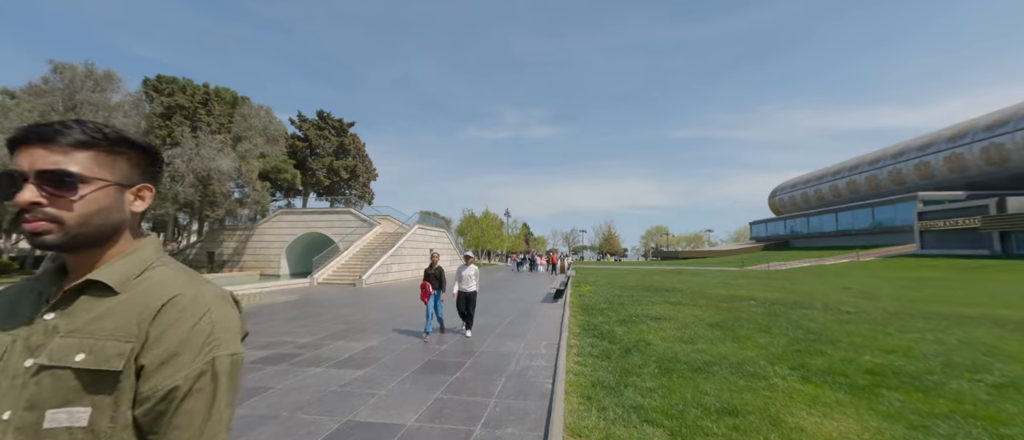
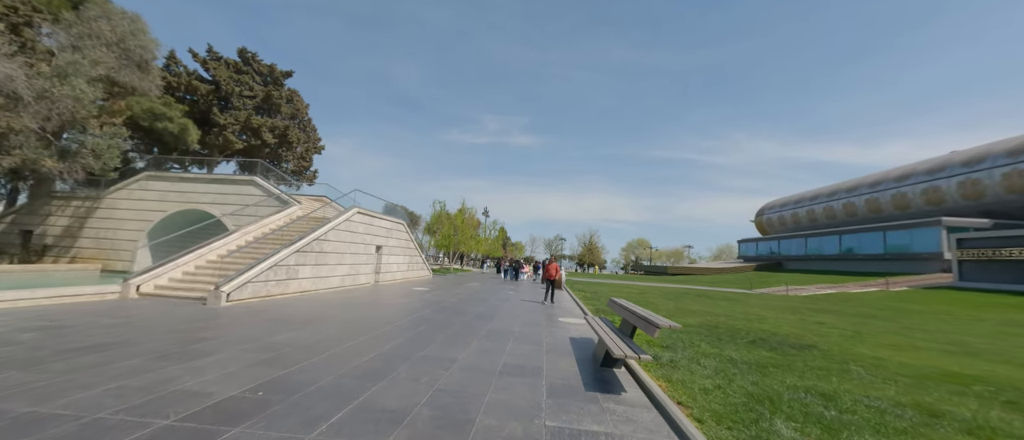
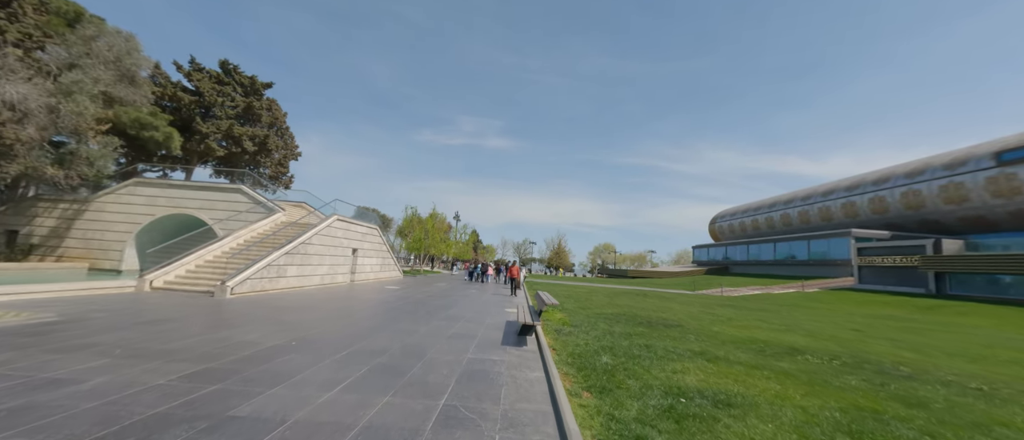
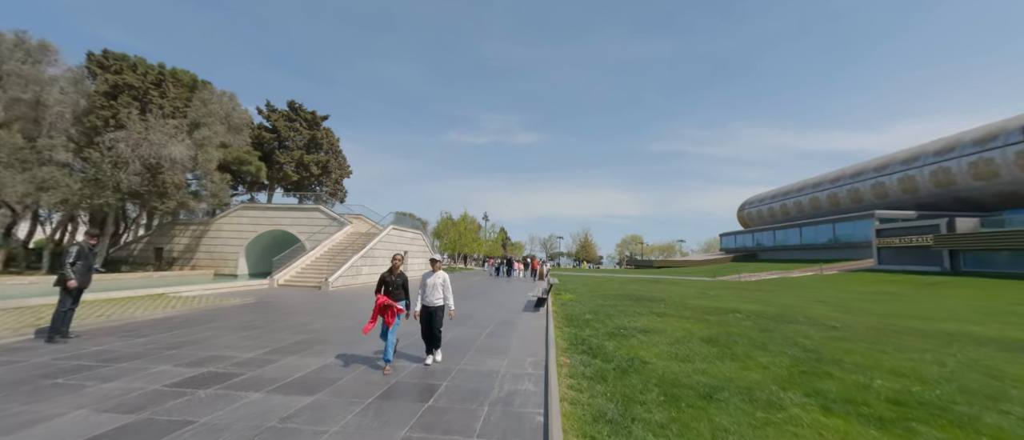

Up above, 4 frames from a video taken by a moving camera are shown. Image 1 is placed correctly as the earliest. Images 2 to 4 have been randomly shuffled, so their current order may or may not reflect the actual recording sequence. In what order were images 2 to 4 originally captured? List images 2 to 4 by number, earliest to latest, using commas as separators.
4, 3, 2
